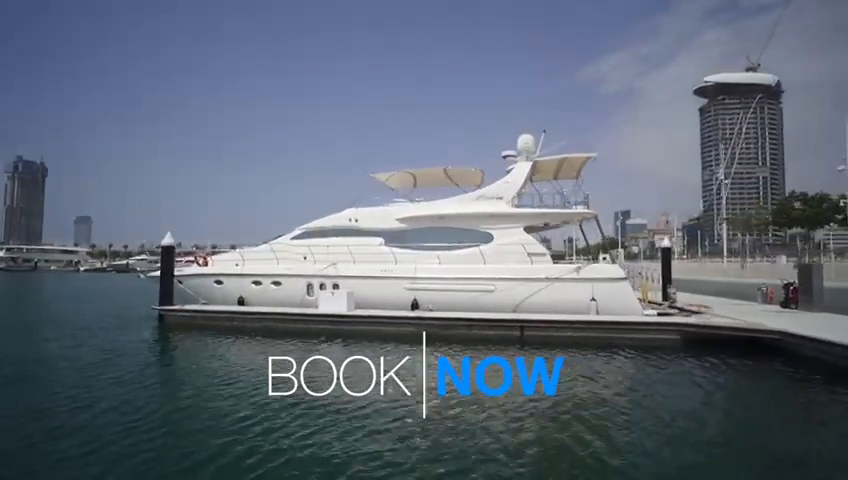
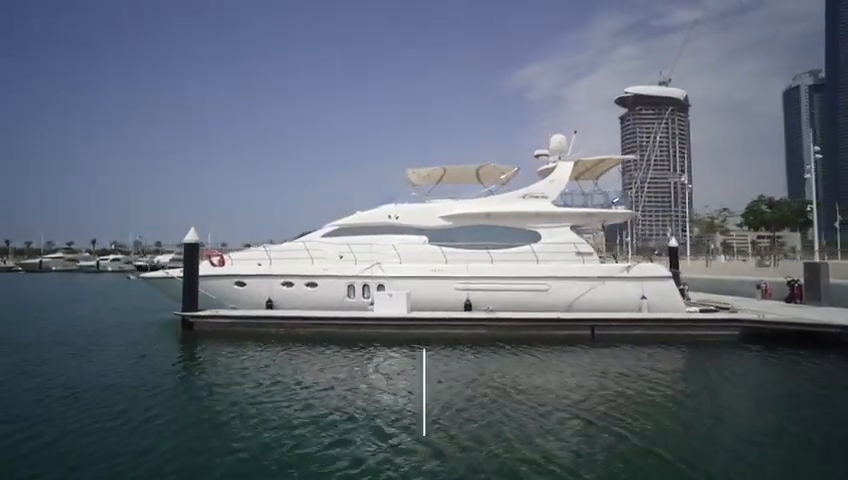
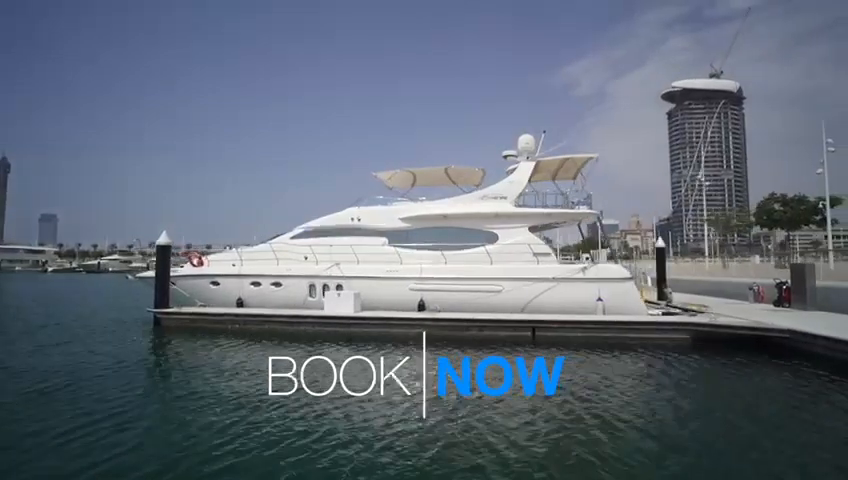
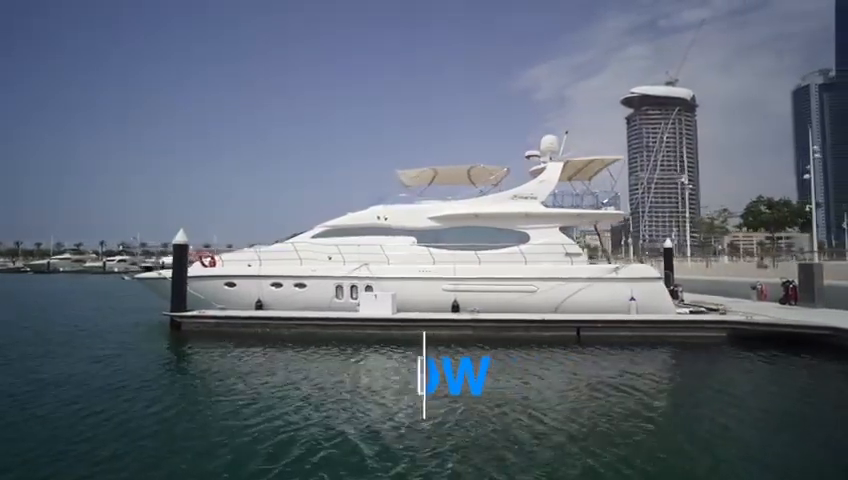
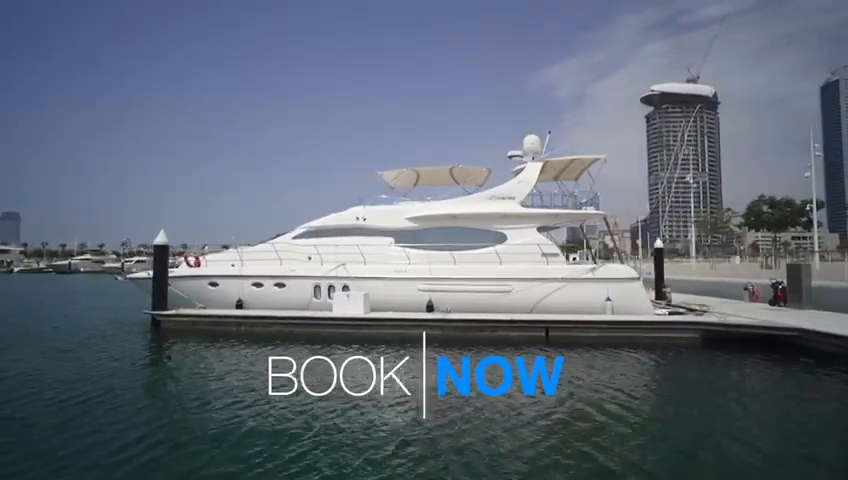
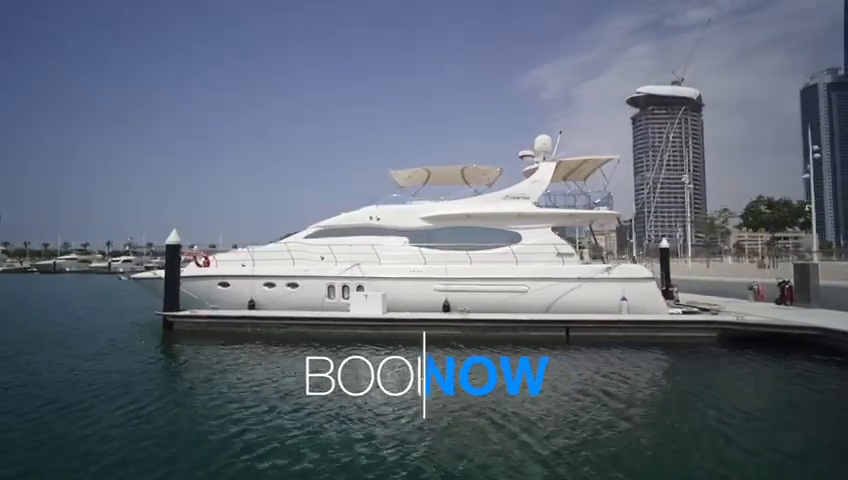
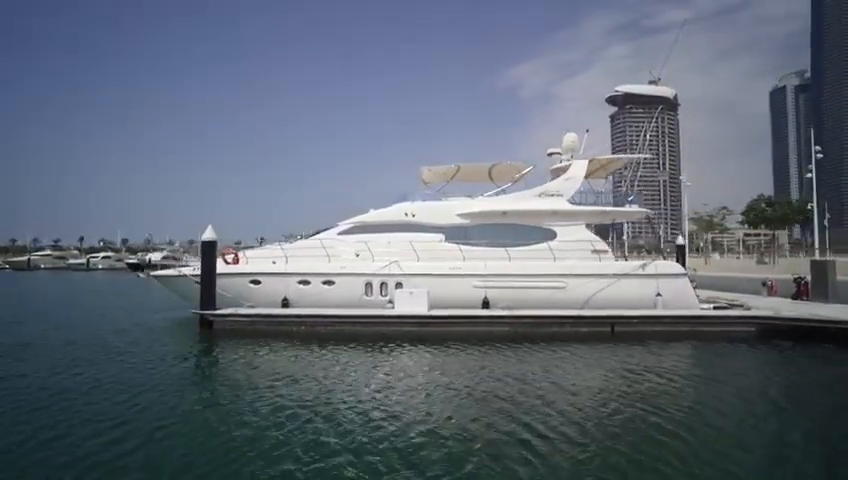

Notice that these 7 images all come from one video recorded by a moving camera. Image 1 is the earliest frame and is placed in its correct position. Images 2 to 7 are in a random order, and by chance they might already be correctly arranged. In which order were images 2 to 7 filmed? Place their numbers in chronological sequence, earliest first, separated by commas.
3, 5, 6, 4, 2, 7
